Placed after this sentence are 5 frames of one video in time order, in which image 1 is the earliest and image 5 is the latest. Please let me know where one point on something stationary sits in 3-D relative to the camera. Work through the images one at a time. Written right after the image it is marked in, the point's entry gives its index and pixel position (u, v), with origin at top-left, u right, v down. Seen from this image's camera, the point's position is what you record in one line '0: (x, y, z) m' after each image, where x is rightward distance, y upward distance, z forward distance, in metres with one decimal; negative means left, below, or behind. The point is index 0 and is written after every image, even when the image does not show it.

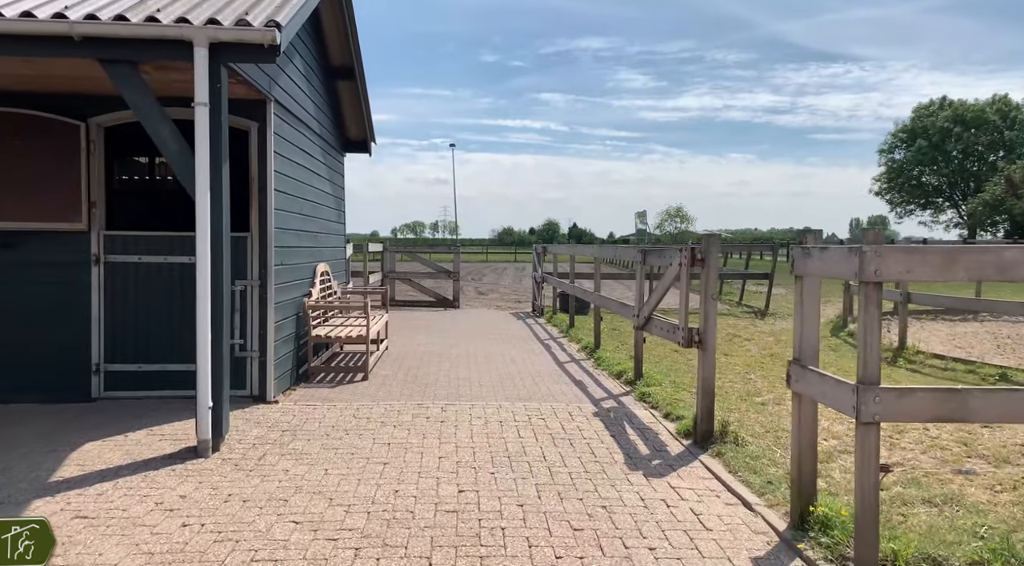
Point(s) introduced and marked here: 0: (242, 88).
0: (-2.1, +1.5, +5.0) m
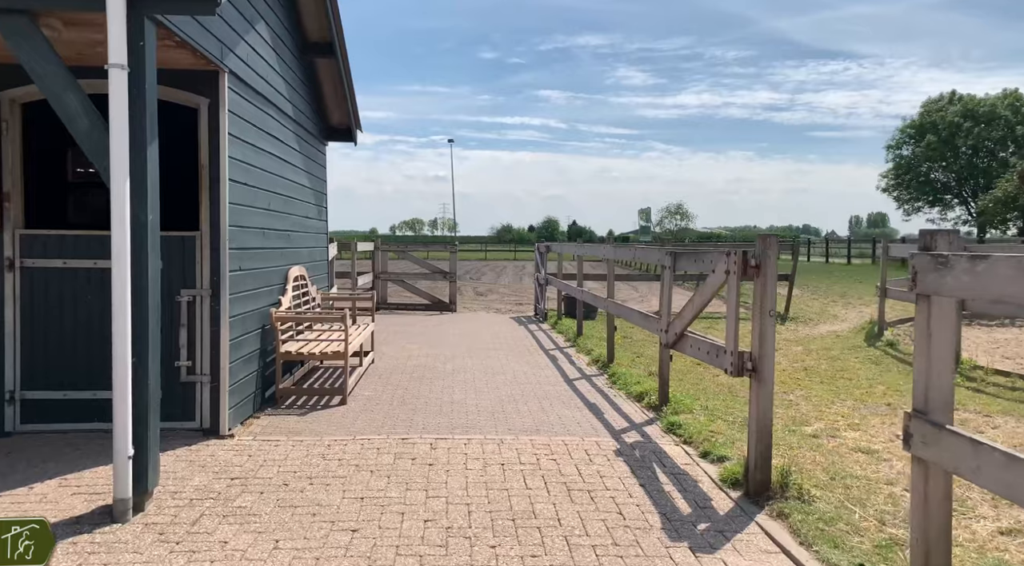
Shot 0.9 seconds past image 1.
0: (-2.1, +1.5, +4.1) m
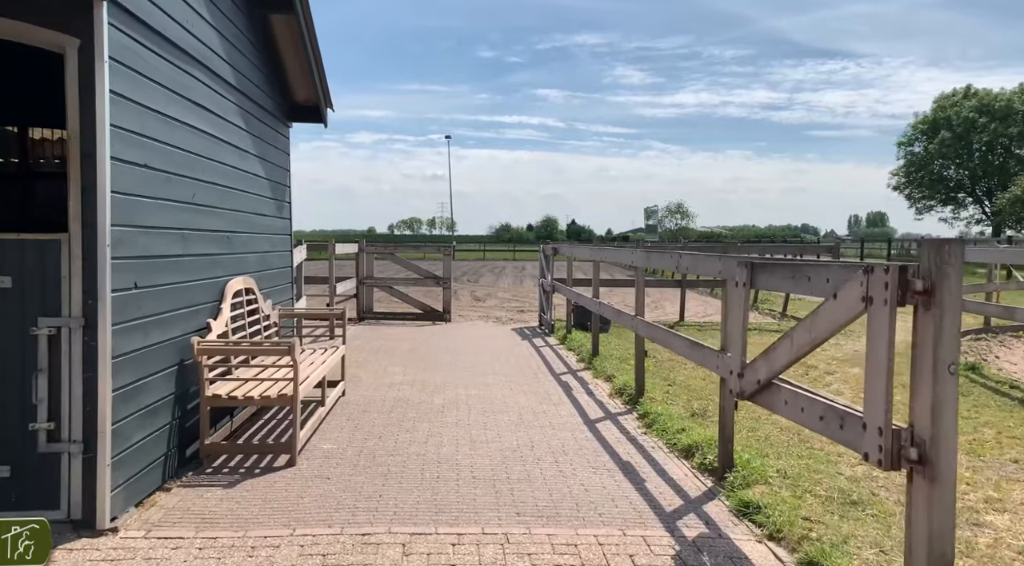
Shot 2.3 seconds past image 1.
0: (-2.0, +1.3, +2.7) m
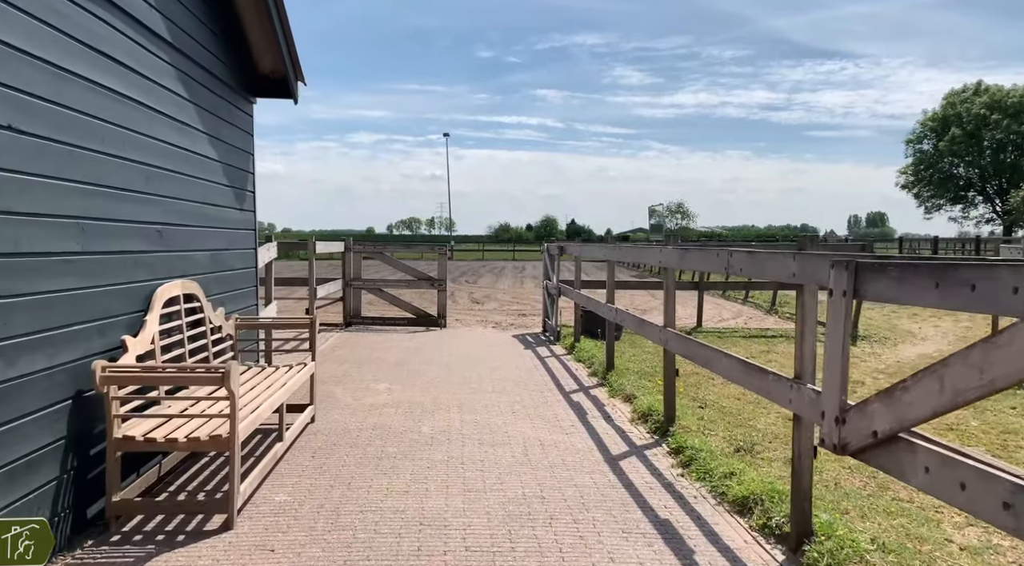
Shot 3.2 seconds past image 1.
0: (-2.0, +1.3, +1.8) m
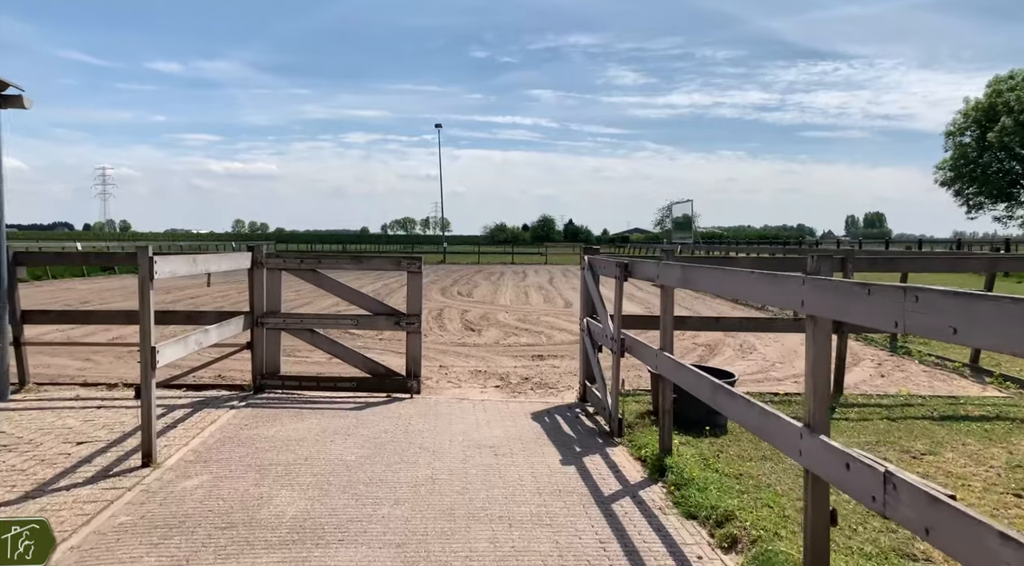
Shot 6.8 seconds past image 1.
0: (-1.8, +0.9, -2.2) m
